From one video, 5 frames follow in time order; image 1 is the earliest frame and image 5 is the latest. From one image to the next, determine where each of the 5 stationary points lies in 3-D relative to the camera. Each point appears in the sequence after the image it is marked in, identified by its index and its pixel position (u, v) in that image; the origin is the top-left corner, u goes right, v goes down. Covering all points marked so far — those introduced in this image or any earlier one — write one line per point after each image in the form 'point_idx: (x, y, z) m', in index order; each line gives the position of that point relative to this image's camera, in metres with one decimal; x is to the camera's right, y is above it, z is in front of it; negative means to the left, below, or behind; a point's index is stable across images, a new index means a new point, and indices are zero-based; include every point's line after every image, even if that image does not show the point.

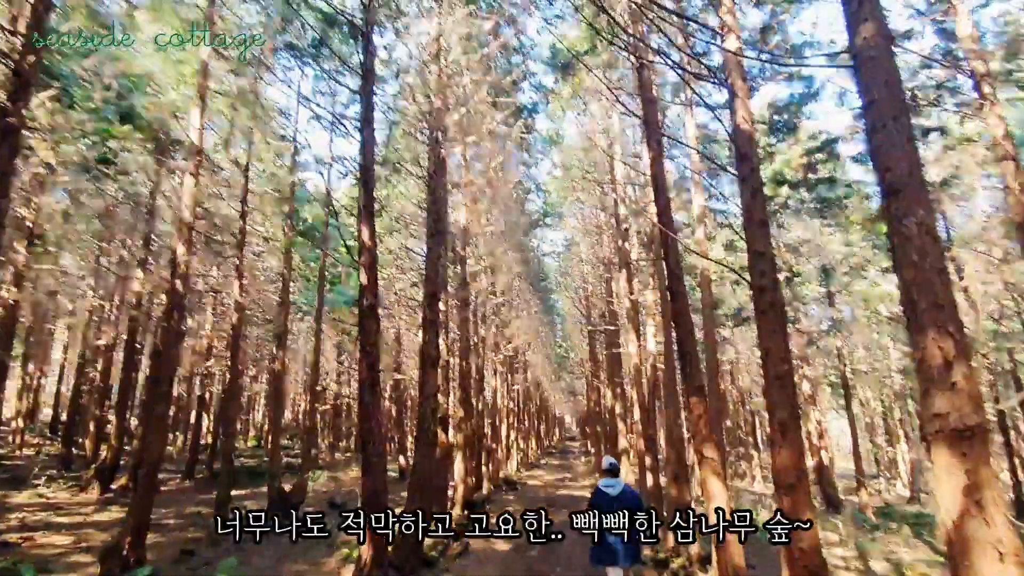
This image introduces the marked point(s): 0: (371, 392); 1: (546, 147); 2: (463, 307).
0: (-2.3, -1.7, +8.3) m
1: (+1.3, +5.5, +19.9) m
2: (-1.6, -0.6, +16.4) m
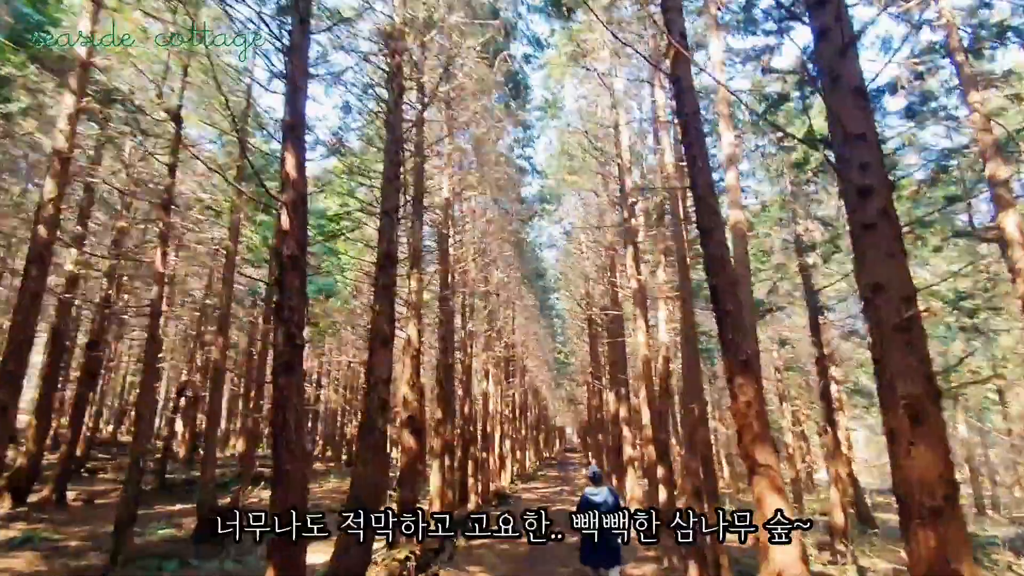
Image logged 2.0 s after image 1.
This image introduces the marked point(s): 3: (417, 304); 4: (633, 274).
0: (-2.7, -1.0, +6.0) m
1: (+1.0, +5.9, +17.8) m
2: (-1.9, -0.1, +14.2) m
3: (-2.1, -0.4, +11.4) m
4: (+3.2, +0.4, +13.6) m
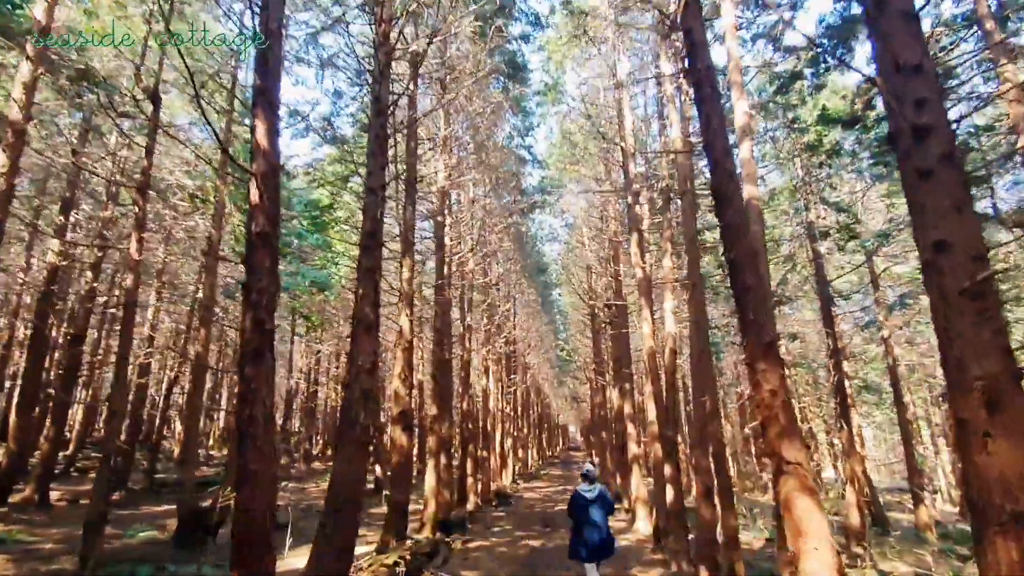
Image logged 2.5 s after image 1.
0: (-2.7, -0.8, +5.4) m
1: (+1.0, +6.2, +17.2) m
2: (-1.9, +0.1, +13.6) m
3: (-2.2, -0.1, +10.8) m
4: (+3.2, +0.6, +12.9) m
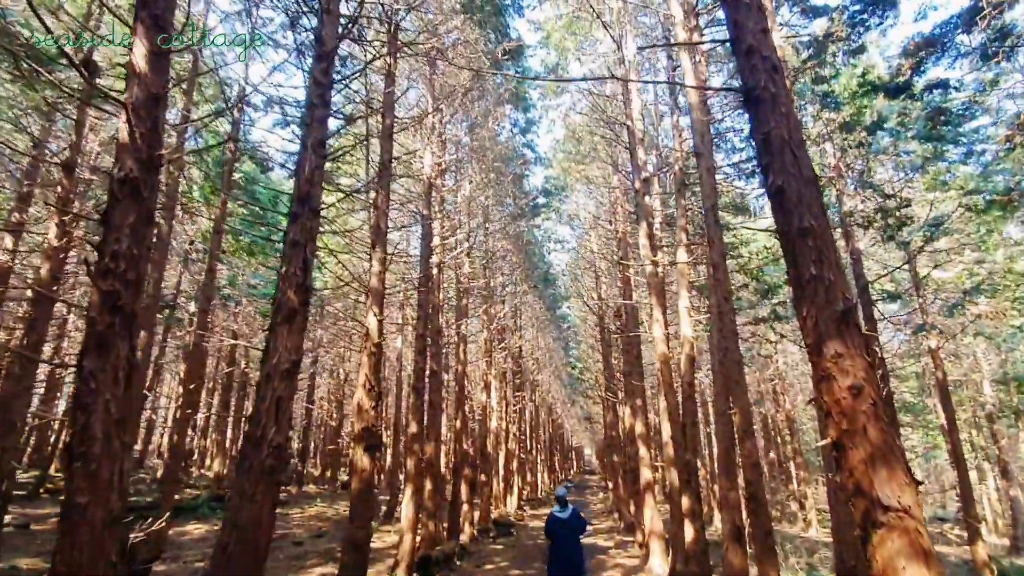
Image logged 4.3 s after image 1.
0: (-3.1, -0.5, +3.9) m
1: (+0.9, +6.0, +15.8) m
2: (-2.1, +0.1, +12.1) m
3: (-2.4, 0.0, +9.3) m
4: (+3.0, +0.6, +11.3) m
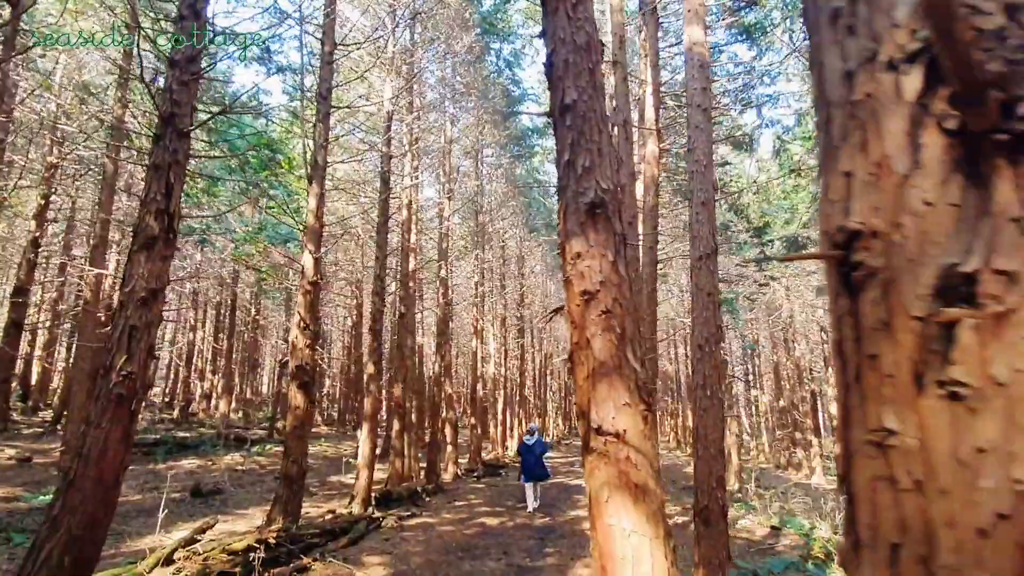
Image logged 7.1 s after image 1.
0: (-4.5, +0.1, +3.7) m
1: (+0.2, +7.7, +14.7) m
2: (-3.0, +1.5, +11.7) m
3: (-3.4, +1.1, +9.0) m
4: (+2.1, +1.9, +10.6) m
